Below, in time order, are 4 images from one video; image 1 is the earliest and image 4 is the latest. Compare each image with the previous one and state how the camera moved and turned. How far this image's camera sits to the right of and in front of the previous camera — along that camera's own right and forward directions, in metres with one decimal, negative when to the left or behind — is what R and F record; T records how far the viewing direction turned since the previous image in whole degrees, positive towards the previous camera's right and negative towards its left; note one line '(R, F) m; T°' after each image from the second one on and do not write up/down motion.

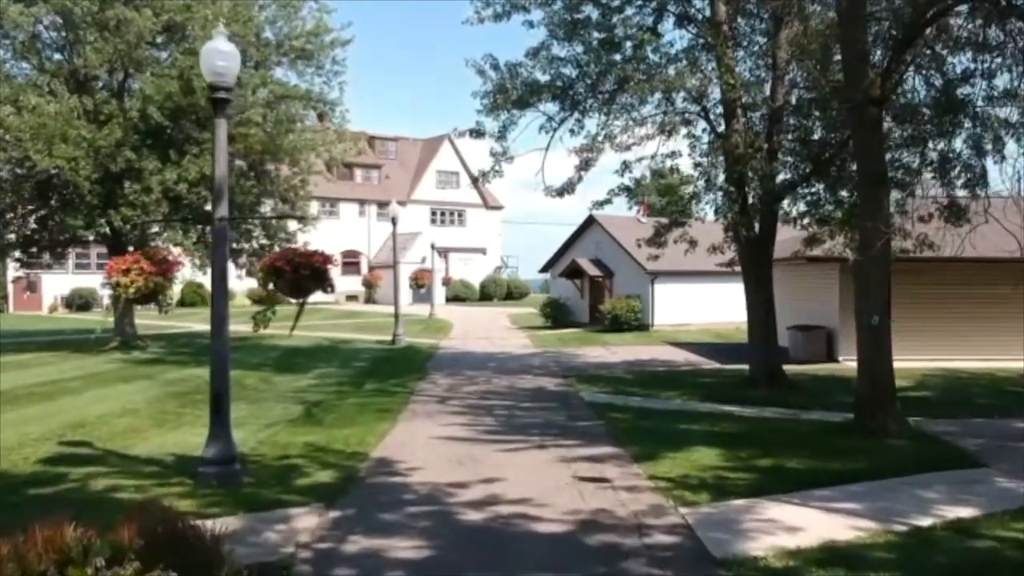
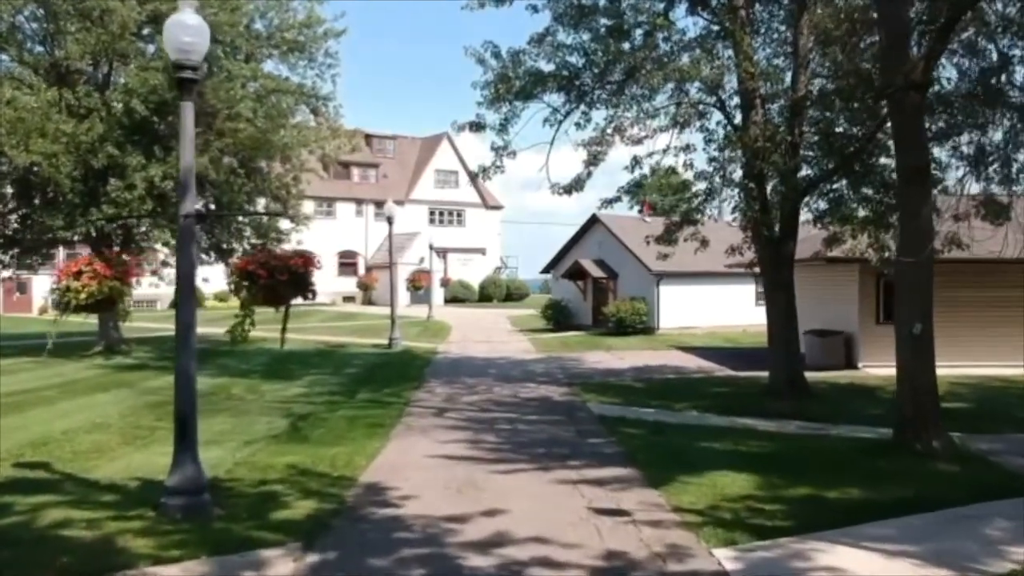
(-0.1, +1.1) m; 0°
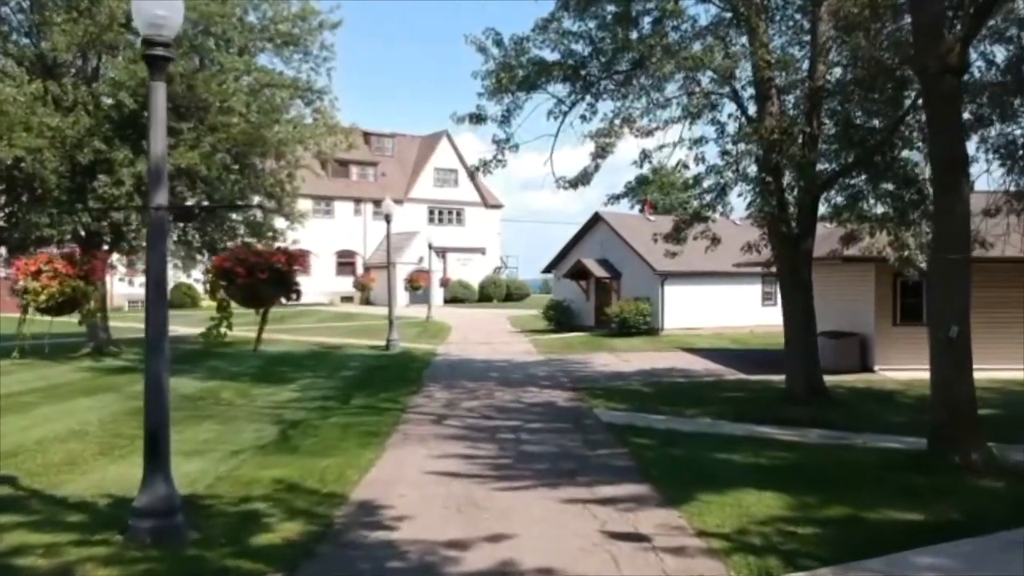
(-0.1, +0.8) m; 0°
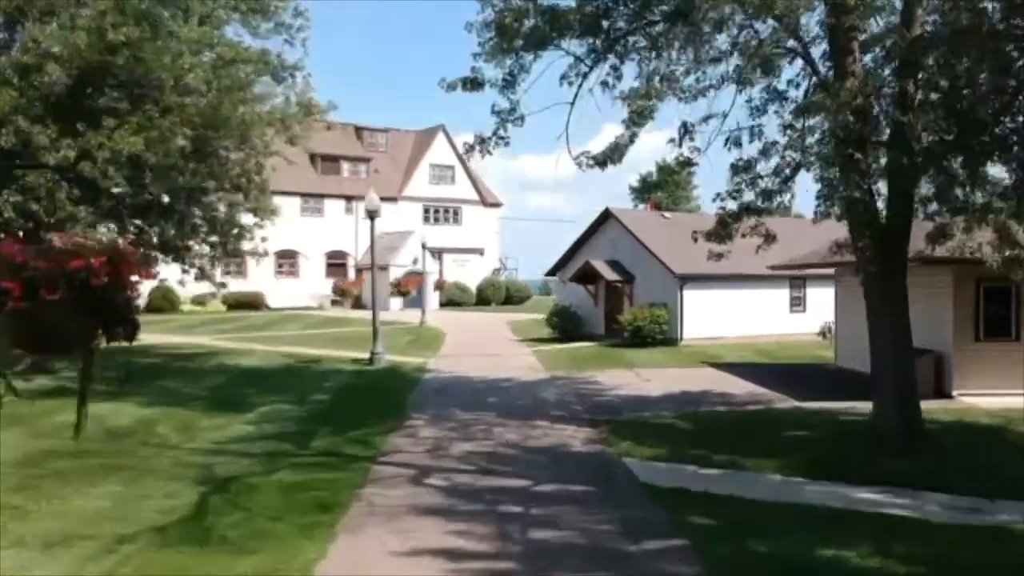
(-0.1, +3.5) m; 0°
